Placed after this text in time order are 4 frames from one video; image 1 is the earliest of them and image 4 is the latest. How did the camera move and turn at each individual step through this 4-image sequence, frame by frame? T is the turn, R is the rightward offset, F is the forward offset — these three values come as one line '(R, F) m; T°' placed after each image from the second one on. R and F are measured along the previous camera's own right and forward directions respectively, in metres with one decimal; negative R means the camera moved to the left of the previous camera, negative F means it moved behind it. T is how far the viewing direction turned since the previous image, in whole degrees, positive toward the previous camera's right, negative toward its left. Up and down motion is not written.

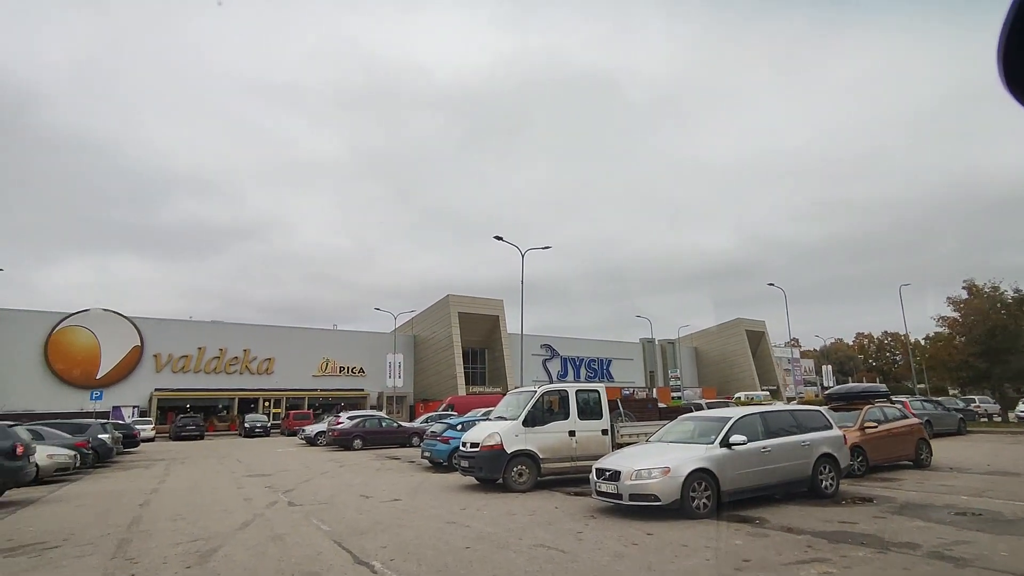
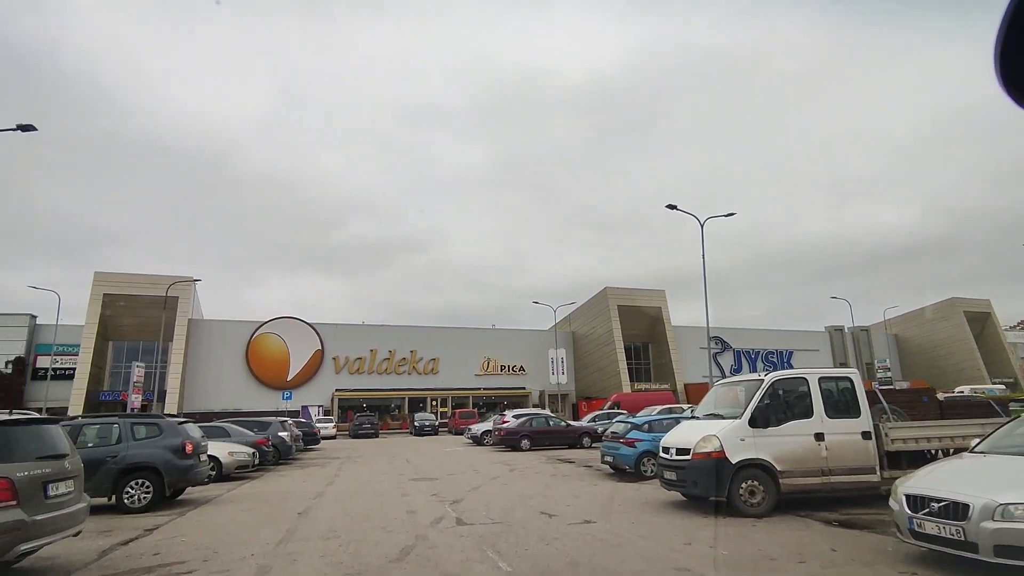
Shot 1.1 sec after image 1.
(-0.7, +2.3) m; -13°
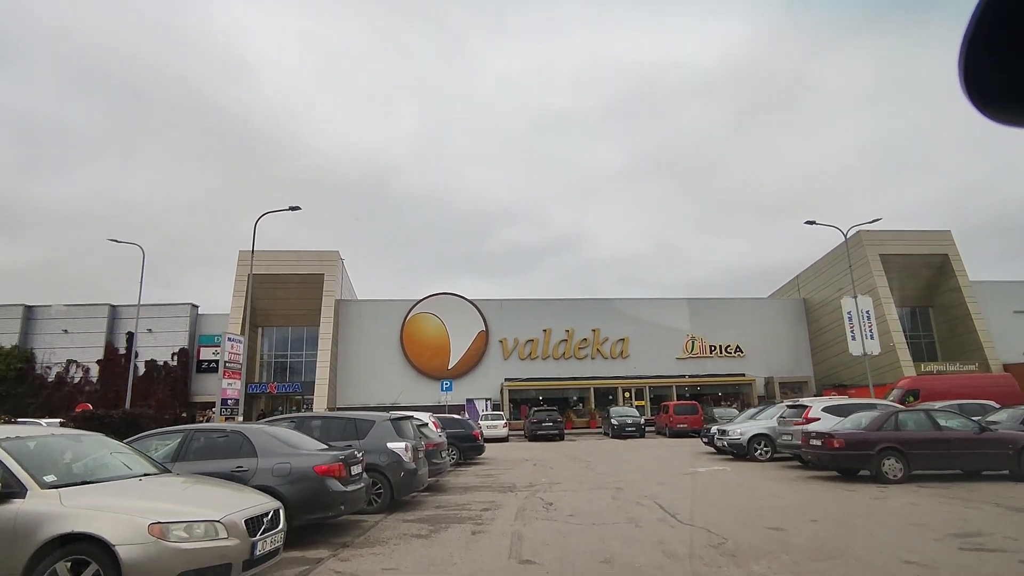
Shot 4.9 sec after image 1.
(-3.3, +12.6) m; -14°
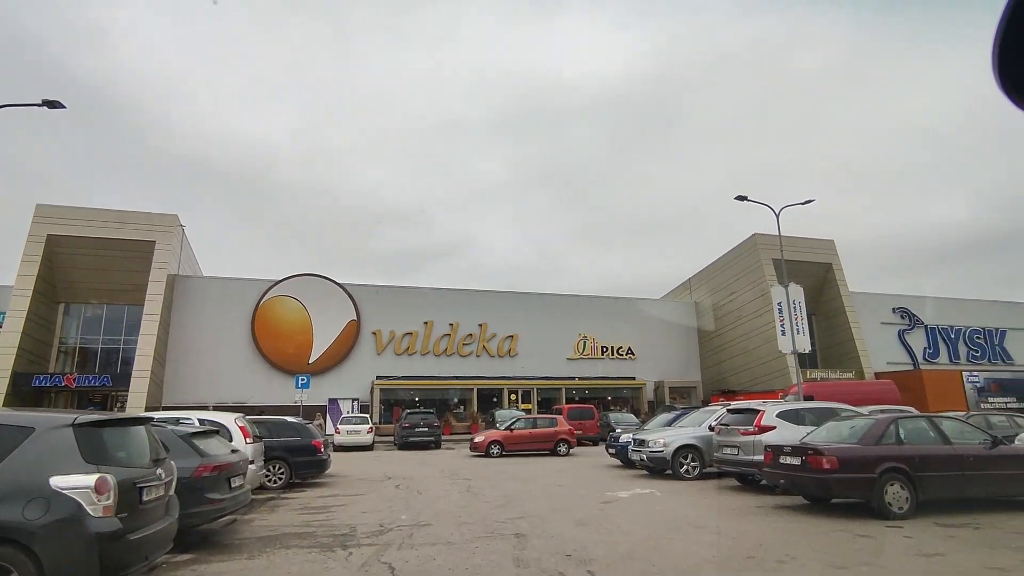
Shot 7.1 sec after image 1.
(+0.4, +4.9) m; +10°
